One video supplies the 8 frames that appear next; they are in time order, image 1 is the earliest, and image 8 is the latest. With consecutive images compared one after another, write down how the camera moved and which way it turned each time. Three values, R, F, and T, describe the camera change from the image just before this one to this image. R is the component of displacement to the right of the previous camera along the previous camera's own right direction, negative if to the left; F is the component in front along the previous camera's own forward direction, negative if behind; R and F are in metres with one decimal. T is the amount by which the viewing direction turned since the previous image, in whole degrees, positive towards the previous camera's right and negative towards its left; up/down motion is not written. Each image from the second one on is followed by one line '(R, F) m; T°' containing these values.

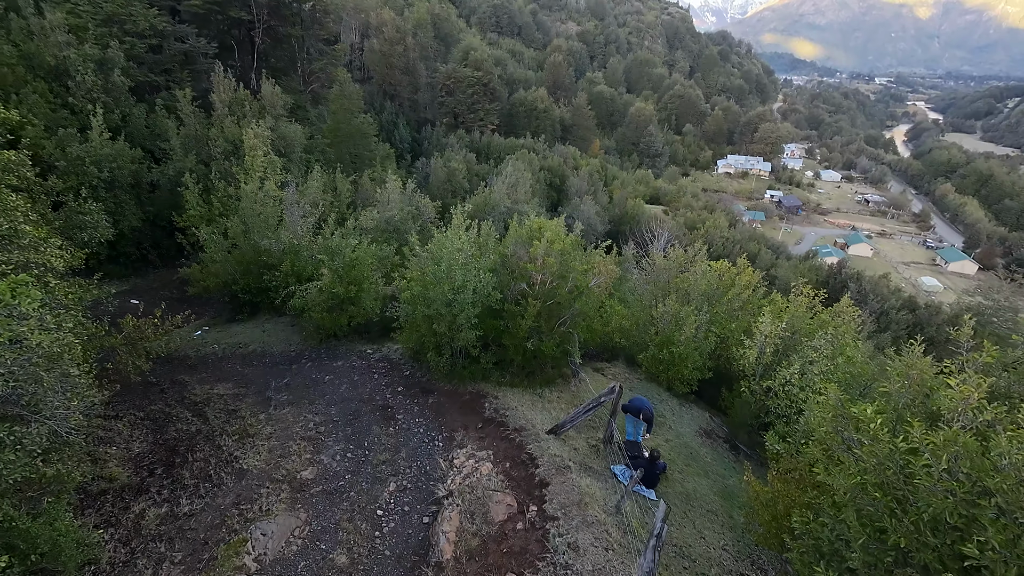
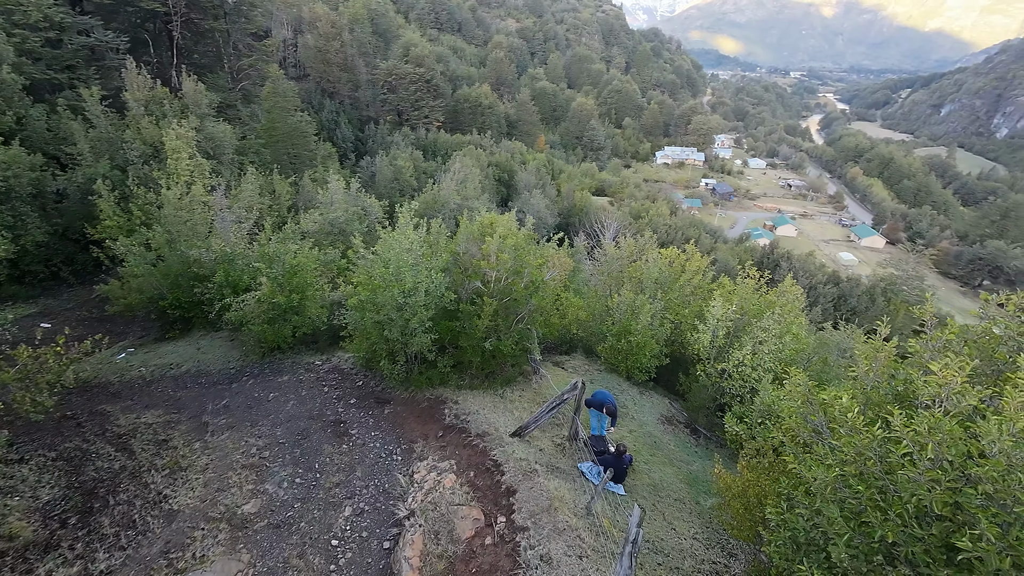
(0.0, +0.5) m; +6°
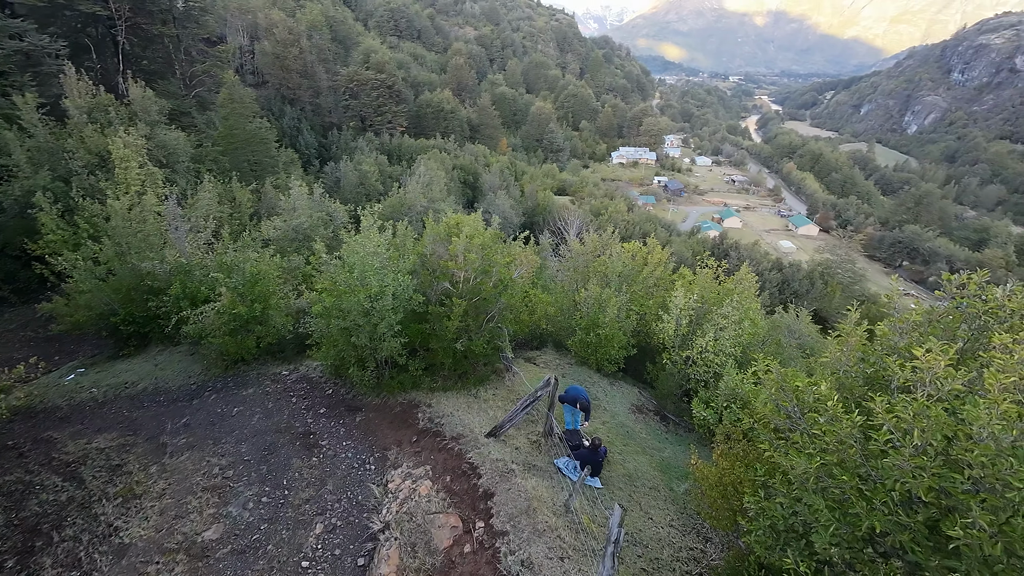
(+0.1, +0.2) m; +3°
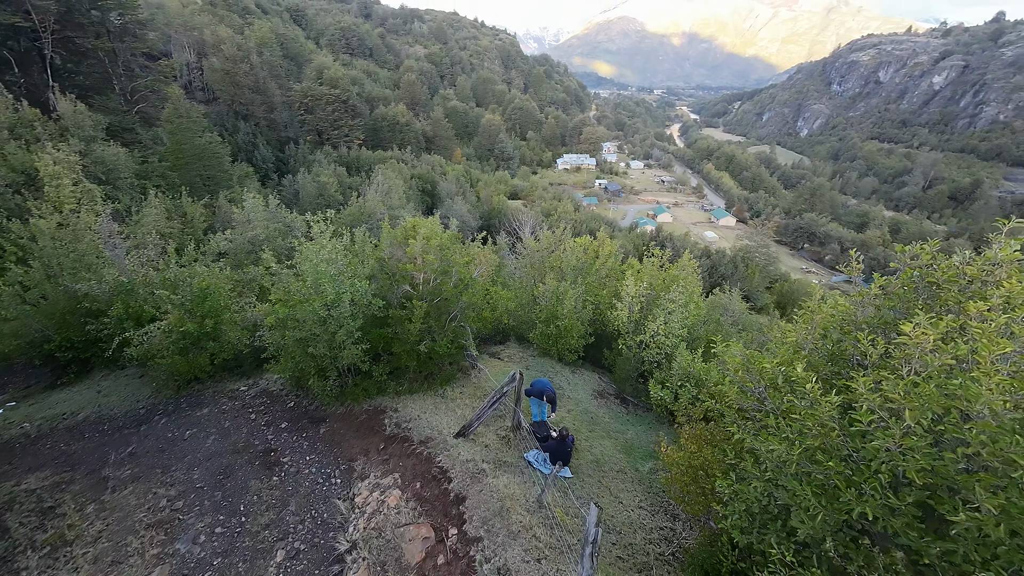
(+0.2, +0.4) m; +4°
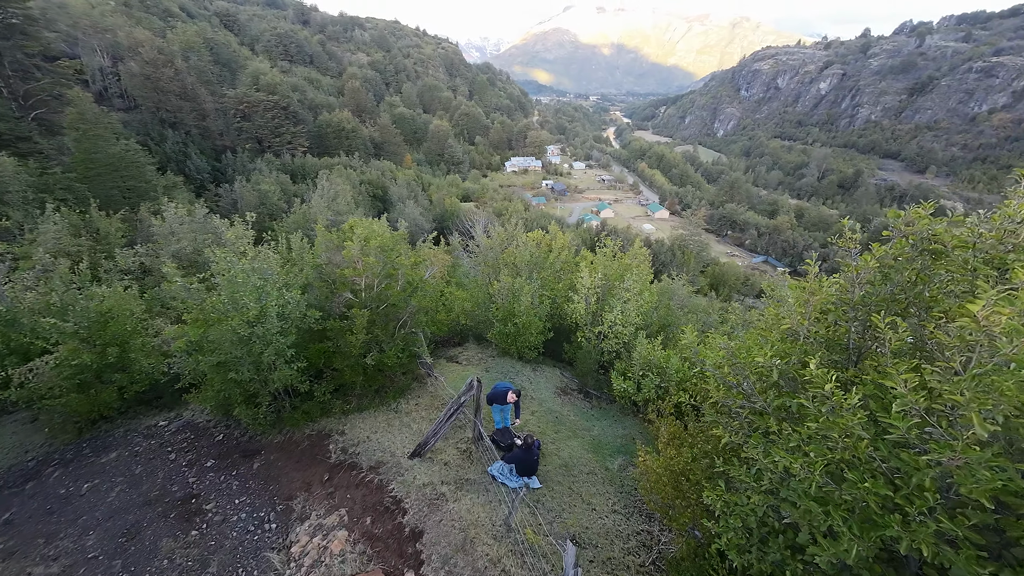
(+0.2, +1.2) m; +5°
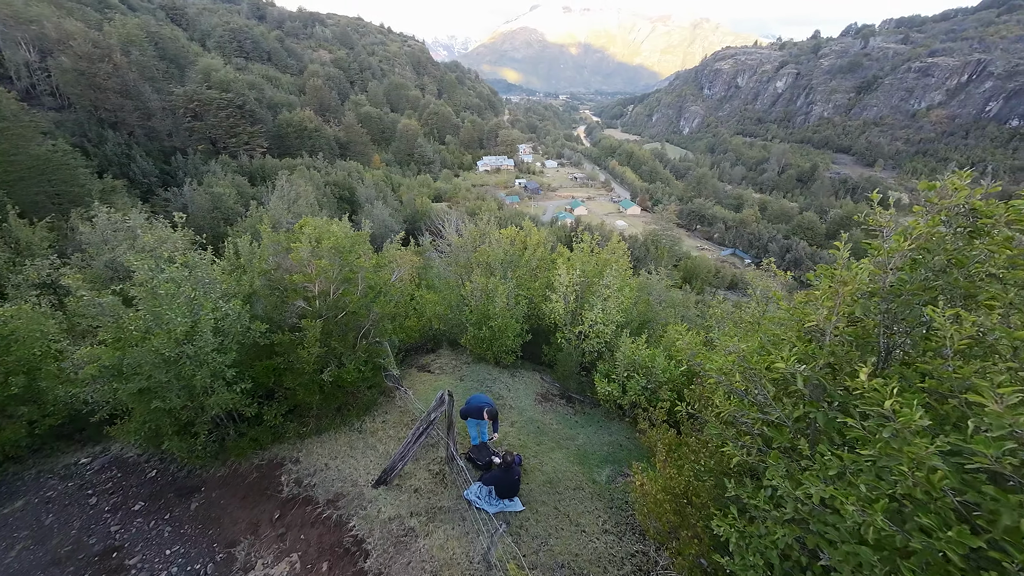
(+0.1, +1.3) m; +3°
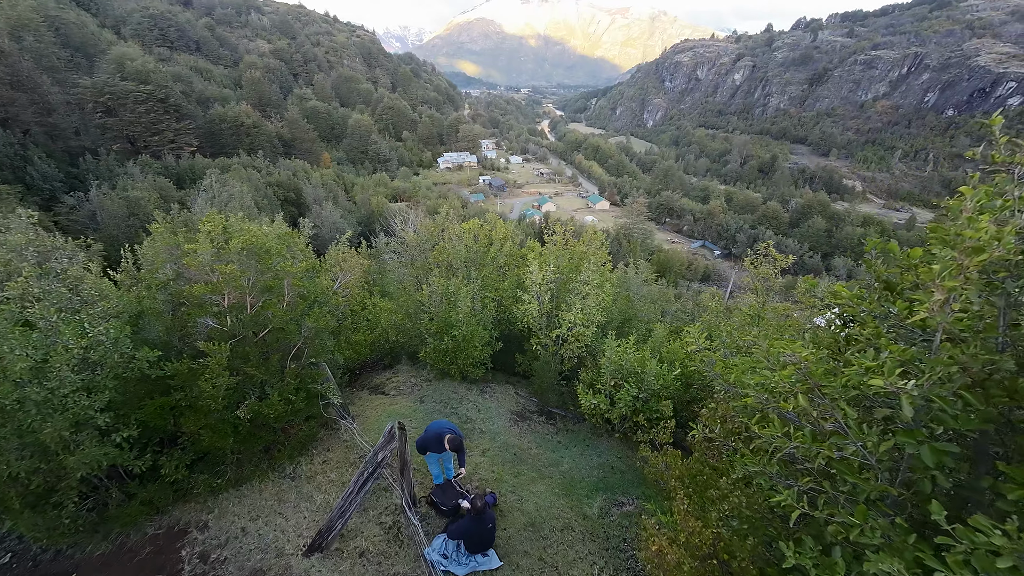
(+0.2, +2.2) m; +4°
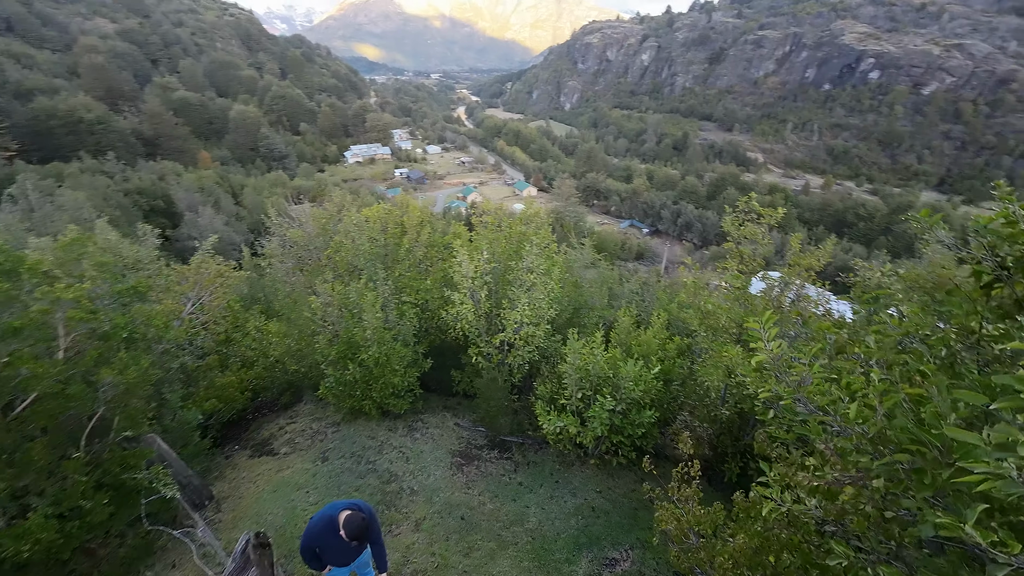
(+0.2, +3.2) m; +8°
